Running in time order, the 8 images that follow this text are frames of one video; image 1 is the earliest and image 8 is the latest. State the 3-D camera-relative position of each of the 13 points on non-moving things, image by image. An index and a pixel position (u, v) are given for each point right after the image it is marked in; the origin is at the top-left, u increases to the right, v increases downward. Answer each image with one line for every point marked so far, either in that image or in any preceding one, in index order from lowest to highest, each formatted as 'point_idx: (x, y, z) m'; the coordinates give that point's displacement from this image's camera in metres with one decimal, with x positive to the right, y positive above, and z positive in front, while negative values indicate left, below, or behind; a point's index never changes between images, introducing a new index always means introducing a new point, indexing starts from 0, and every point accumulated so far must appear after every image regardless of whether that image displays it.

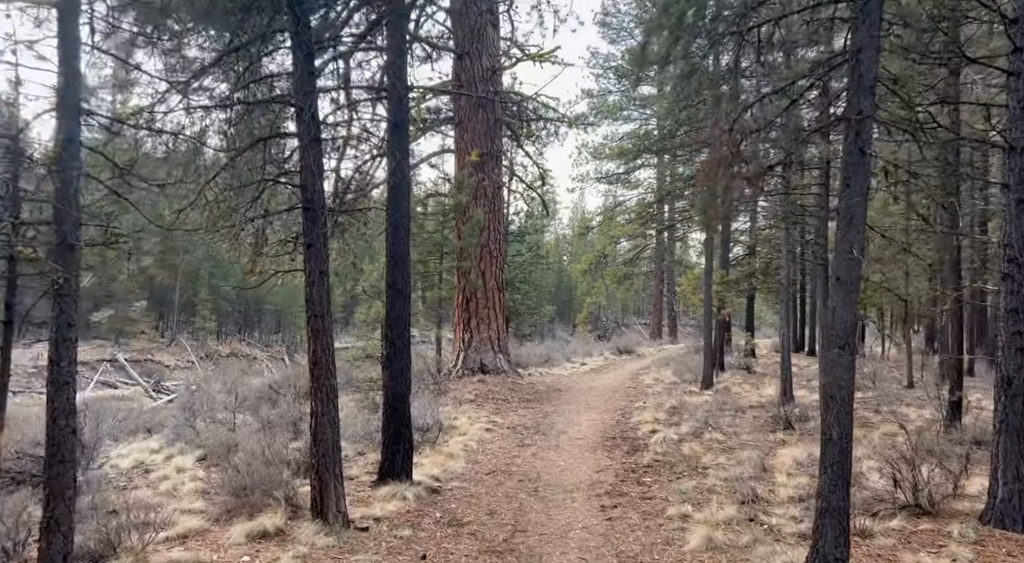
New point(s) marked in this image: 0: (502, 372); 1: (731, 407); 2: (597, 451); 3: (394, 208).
0: (-0.2, -1.9, +16.5) m
1: (+3.7, -2.1, +13.5) m
2: (+1.1, -2.2, +10.1) m
3: (-1.2, +0.8, +7.8) m
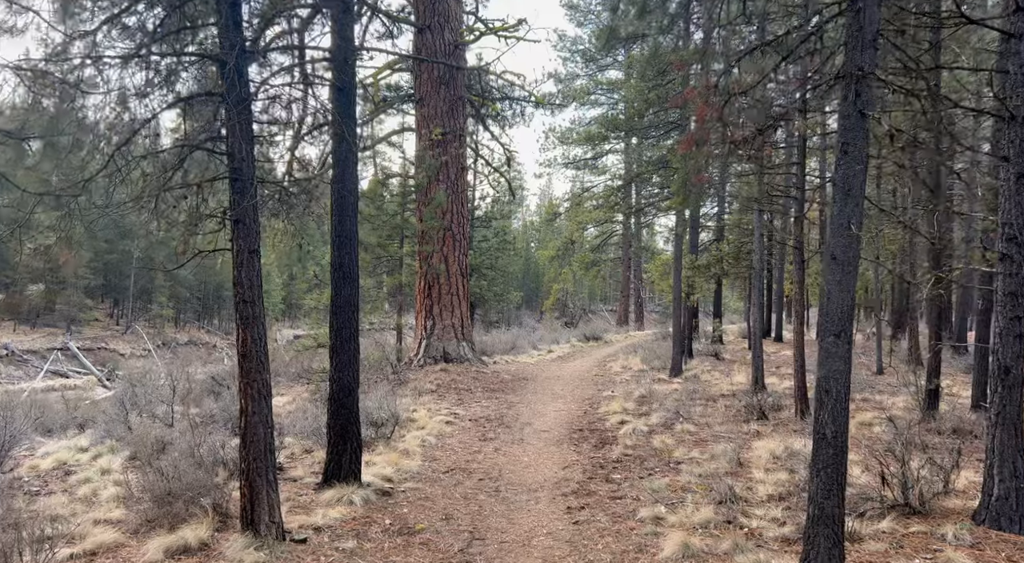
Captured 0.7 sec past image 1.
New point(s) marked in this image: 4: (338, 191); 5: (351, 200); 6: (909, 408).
0: (-0.9, -1.6, +15.9) m
1: (+3.1, -1.9, +13.0) m
2: (+0.6, -2.0, +9.5) m
3: (-1.5, +0.9, +7.1) m
4: (-1.6, +0.9, +7.1) m
5: (-1.5, +0.8, +7.3) m
6: (+5.5, -1.8, +11.0) m
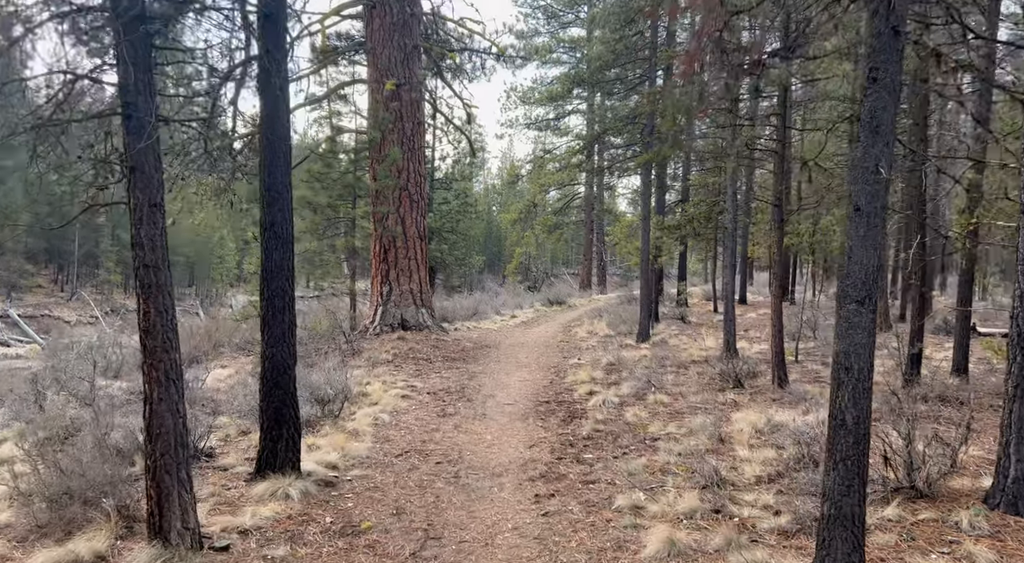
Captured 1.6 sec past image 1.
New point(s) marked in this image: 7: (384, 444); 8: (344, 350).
0: (-1.6, -0.9, +15.1) m
1: (+2.5, -1.2, +12.4) m
2: (+0.2, -1.6, +8.8) m
3: (-1.9, +1.3, +6.1) m
4: (-1.9, +1.2, +6.2) m
5: (-1.8, +1.1, +6.3) m
6: (+5.0, -1.2, +10.4) m
7: (-1.2, -1.5, +7.4) m
8: (-2.8, -1.1, +13.0) m
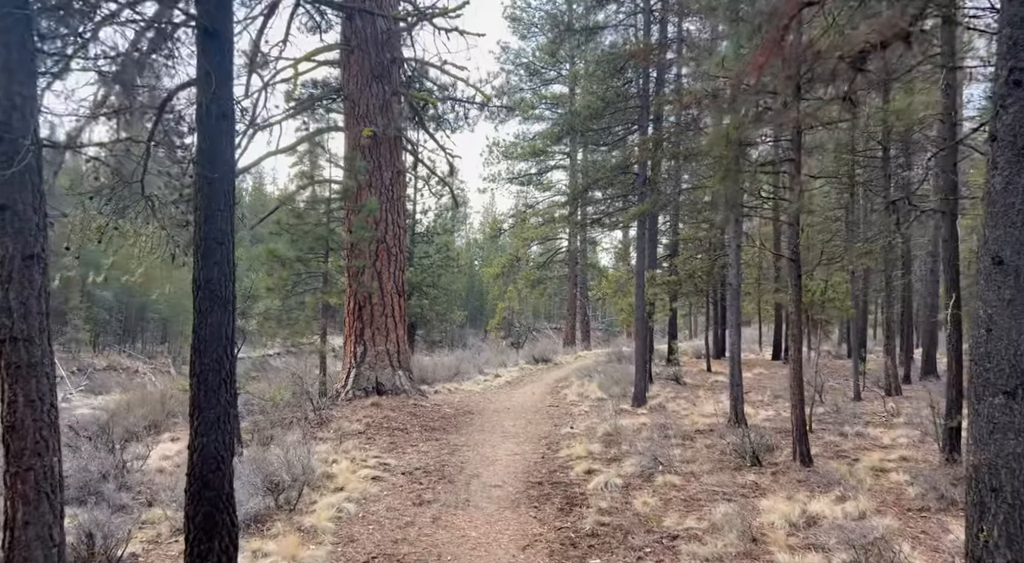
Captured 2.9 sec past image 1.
0: (-1.9, -1.9, +13.8) m
1: (+2.3, -2.1, +11.2) m
2: (+0.1, -2.2, +7.5) m
3: (-1.9, +0.8, +5.0) m
4: (-2.0, +0.8, +5.1) m
5: (-1.9, +0.7, +5.2) m
6: (+4.8, -2.0, +9.3) m
7: (-1.3, -2.0, +6.1) m
8: (-3.0, -2.0, +11.7) m
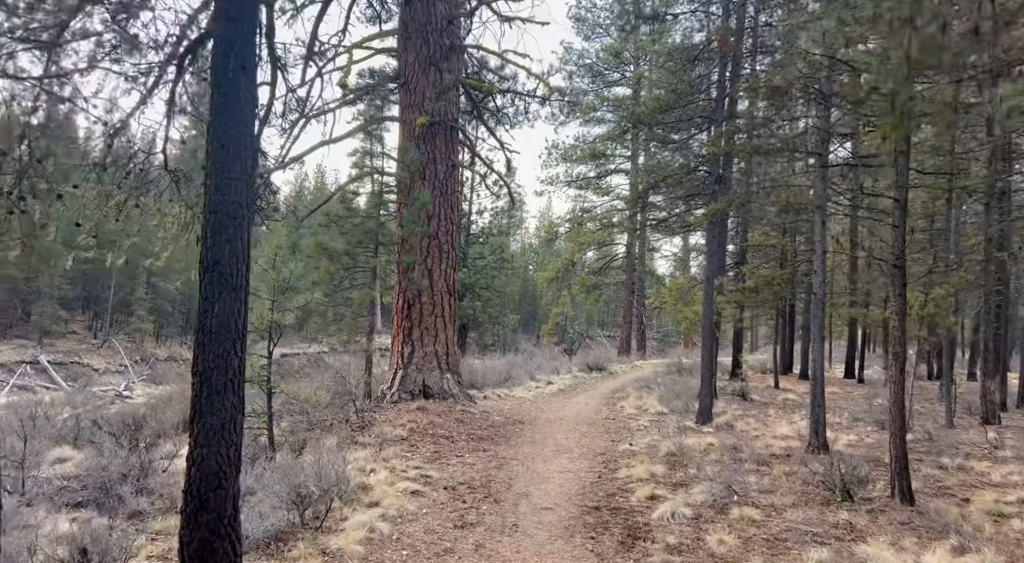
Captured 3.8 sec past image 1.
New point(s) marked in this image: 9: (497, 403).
0: (-1.0, -1.9, +13.0) m
1: (+3.0, -2.2, +10.1) m
2: (+0.5, -2.2, +6.6) m
3: (-1.5, +0.9, +4.2) m
4: (-1.6, +0.9, +4.3) m
5: (-1.5, +0.8, +4.4) m
6: (+5.4, -2.1, +8.1) m
7: (-0.9, -2.0, +5.3) m
8: (-2.2, -2.0, +10.9) m
9: (-0.3, -2.2, +14.1) m
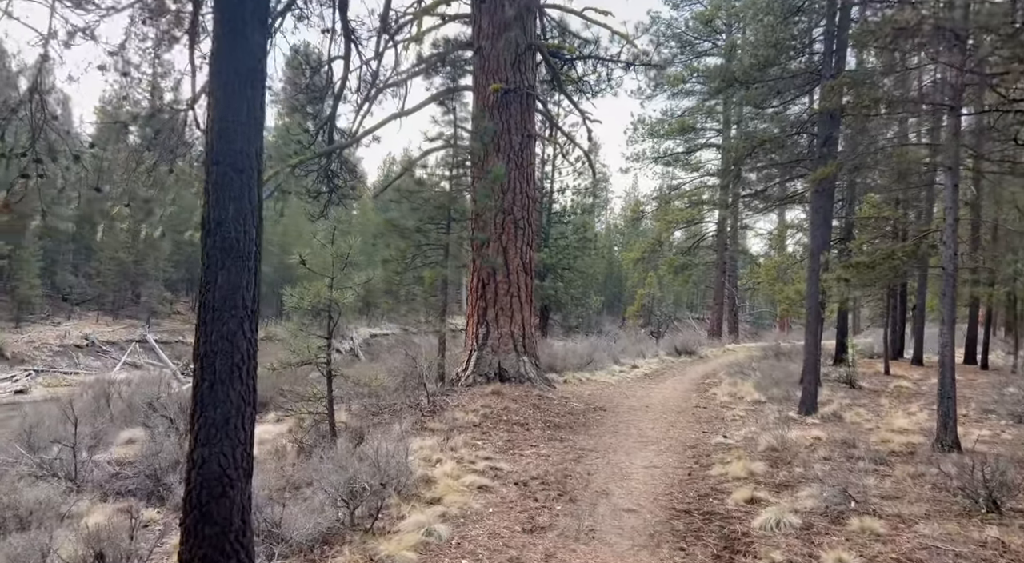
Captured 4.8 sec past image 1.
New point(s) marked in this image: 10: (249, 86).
0: (+0.2, -1.5, +12.2) m
1: (+3.9, -1.9, +8.9) m
2: (+1.1, -1.9, +5.7) m
3: (-1.3, +1.1, +3.5) m
4: (-1.3, +1.0, +3.6) m
5: (-1.2, +0.9, +3.7) m
6: (+6.1, -1.8, +6.6) m
7: (-0.5, -1.8, +4.5) m
8: (-1.2, -1.6, +10.3) m
9: (+1.1, -1.8, +13.2) m
10: (-1.2, +0.9, +3.6) m
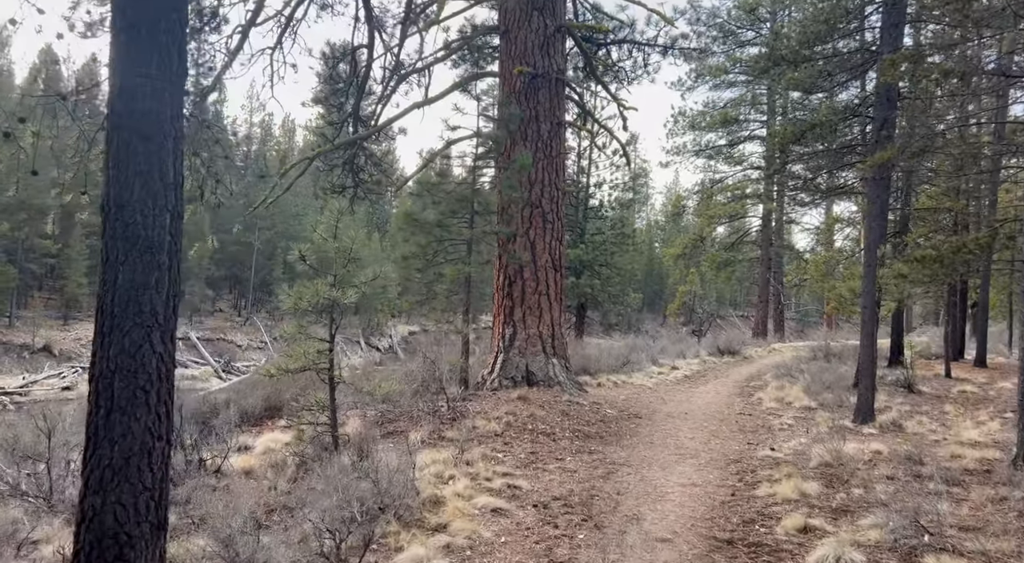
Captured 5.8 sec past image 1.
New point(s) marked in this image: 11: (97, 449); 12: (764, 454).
0: (+0.6, -1.5, +11.3) m
1: (+4.1, -1.8, +7.9) m
2: (+1.1, -1.9, +4.8) m
3: (-1.3, +1.1, +2.7) m
4: (-1.4, +1.0, +2.8) m
5: (-1.2, +1.0, +2.9) m
6: (+6.2, -1.8, +5.5) m
7: (-0.5, -1.8, +3.8) m
8: (-0.9, -1.6, +9.5) m
9: (+1.6, -1.7, +12.4) m
10: (-1.2, +0.9, +2.8) m
11: (-1.4, -0.5, +2.6) m
12: (+2.8, -1.9, +8.9) m
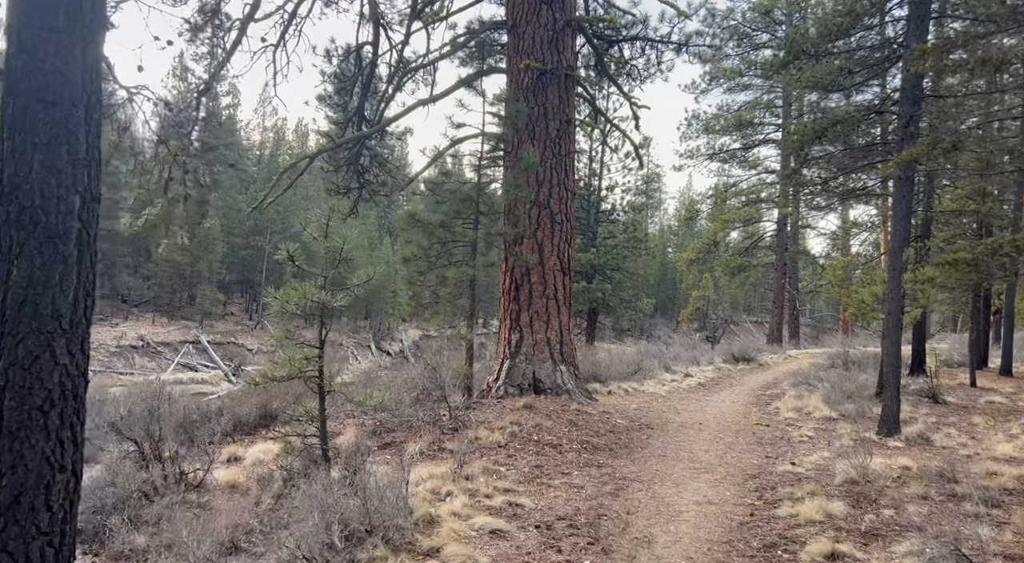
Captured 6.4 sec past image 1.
0: (+0.7, -1.6, +10.8) m
1: (+4.2, -1.9, +7.3) m
2: (+1.1, -1.9, +4.3) m
3: (-1.4, +1.1, +2.3) m
4: (-1.4, +1.0, +2.3) m
5: (-1.3, +1.0, +2.4) m
6: (+6.2, -1.8, +4.9) m
7: (-0.5, -1.8, +3.3) m
8: (-0.8, -1.6, +9.0) m
9: (+1.7, -1.8, +11.8) m
10: (-1.3, +0.9, +2.4) m
11: (-1.4, -0.5, +2.2) m
12: (+2.9, -2.0, +8.3) m
